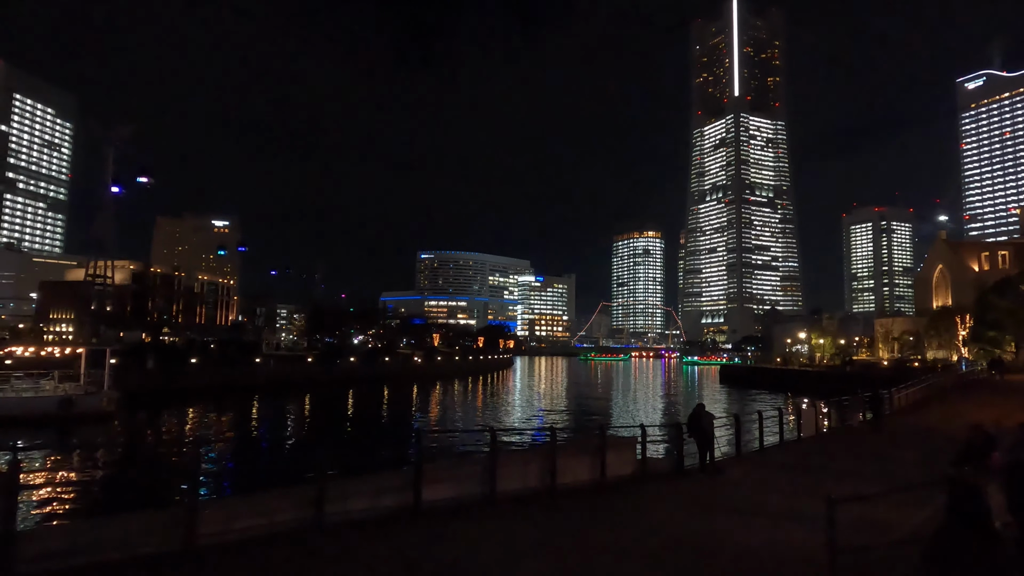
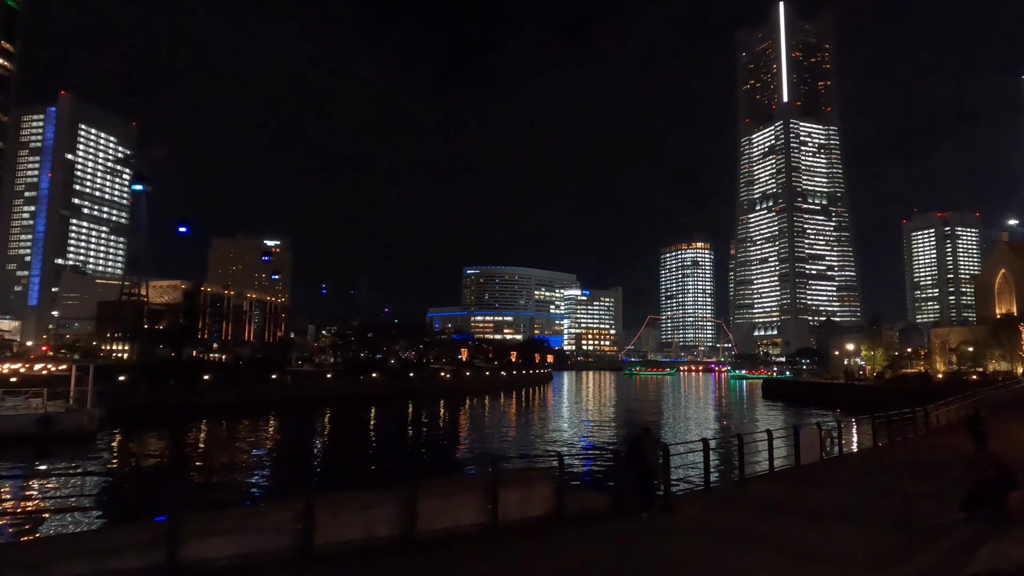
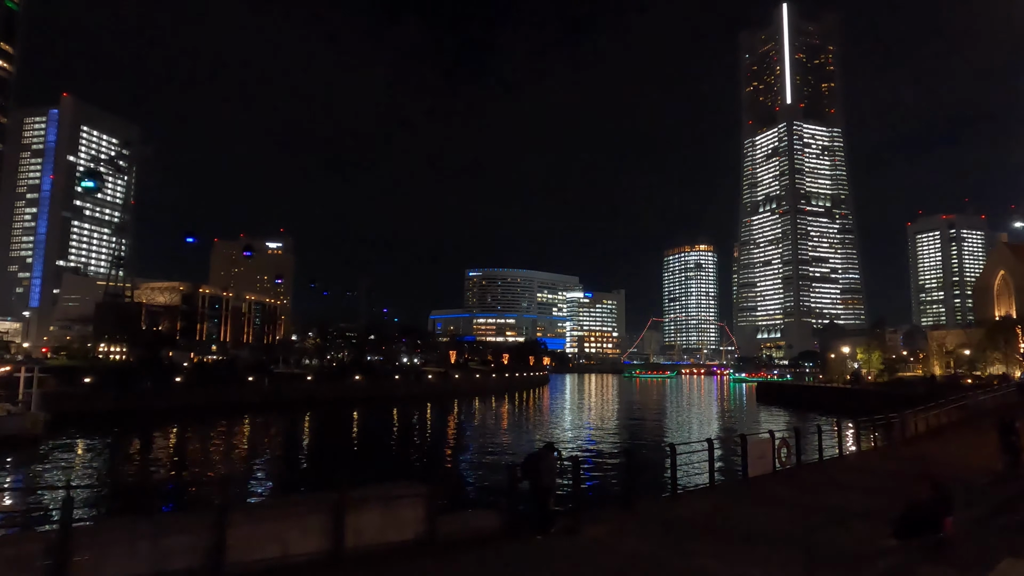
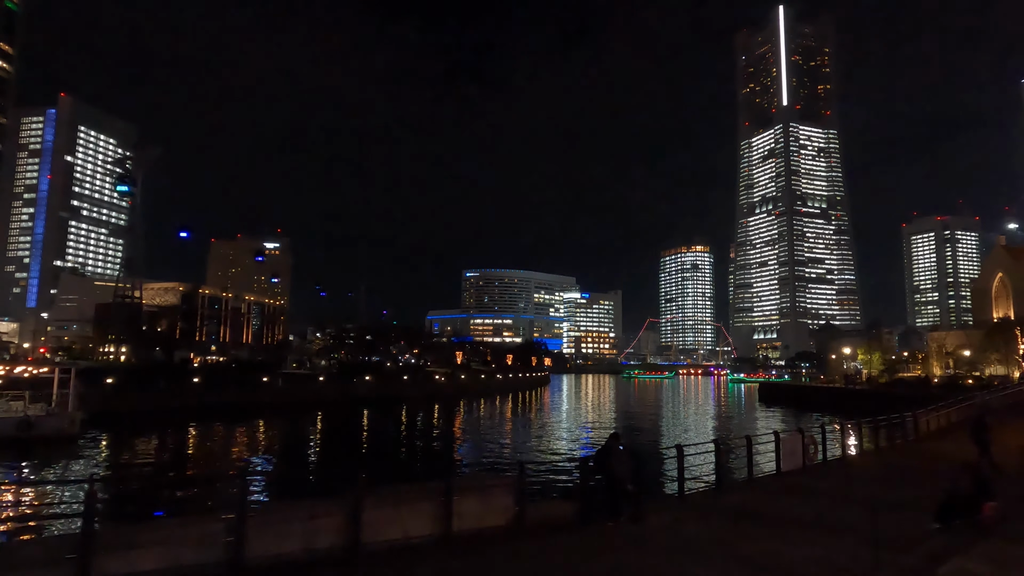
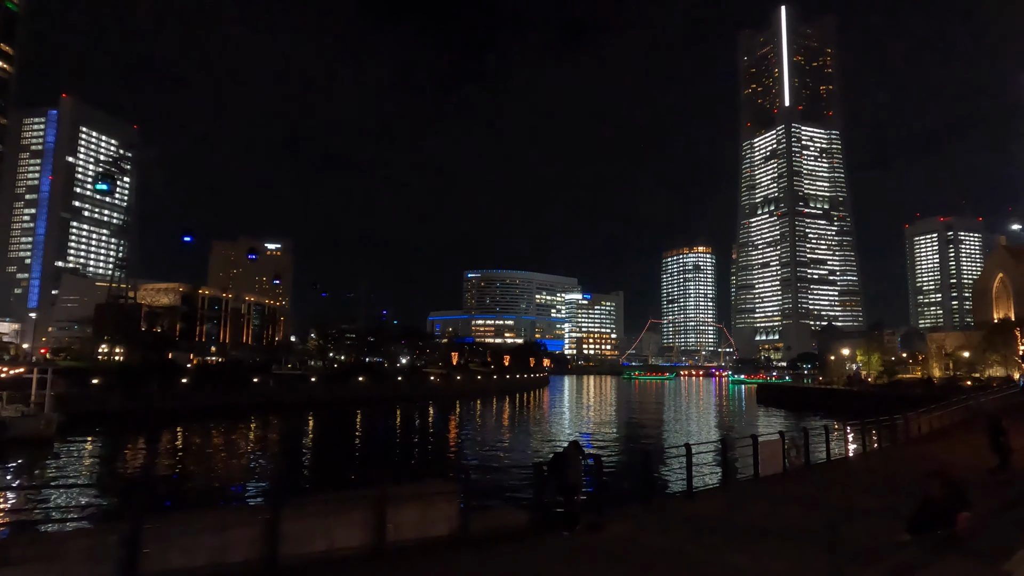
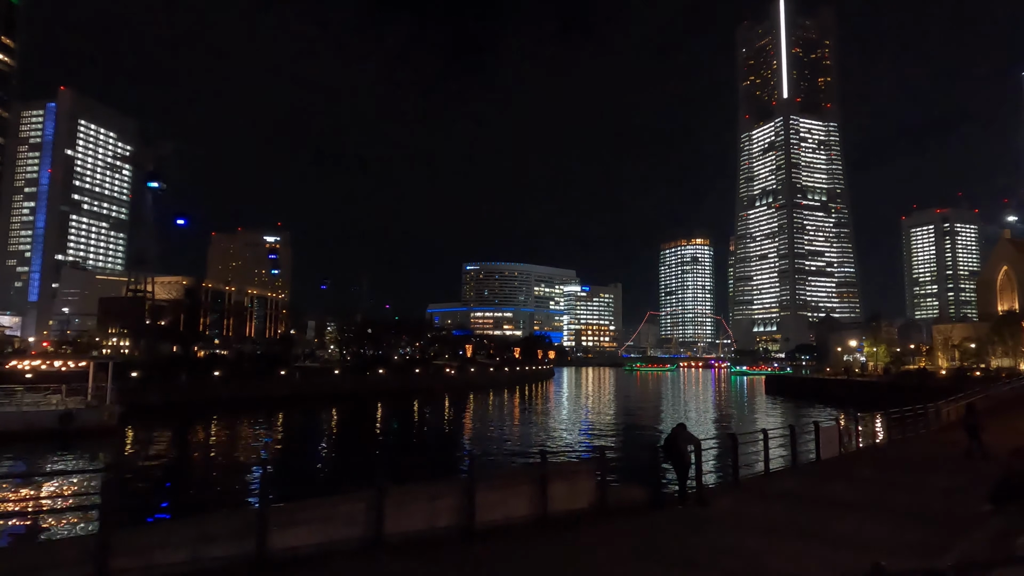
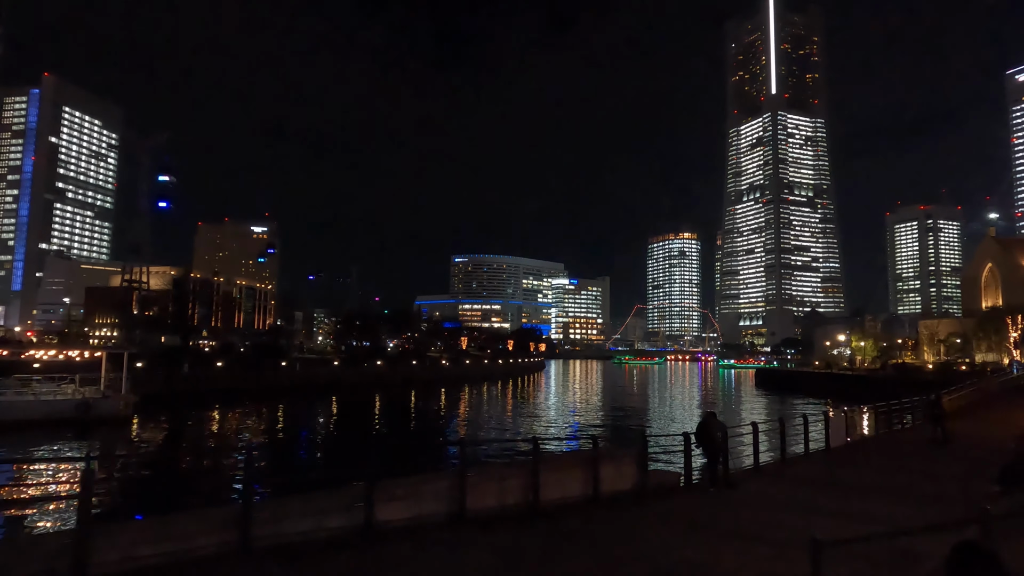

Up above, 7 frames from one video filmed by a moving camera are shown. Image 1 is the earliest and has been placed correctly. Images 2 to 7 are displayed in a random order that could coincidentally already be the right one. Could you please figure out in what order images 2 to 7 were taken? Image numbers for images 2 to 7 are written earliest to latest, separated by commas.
7, 6, 2, 4, 5, 3
